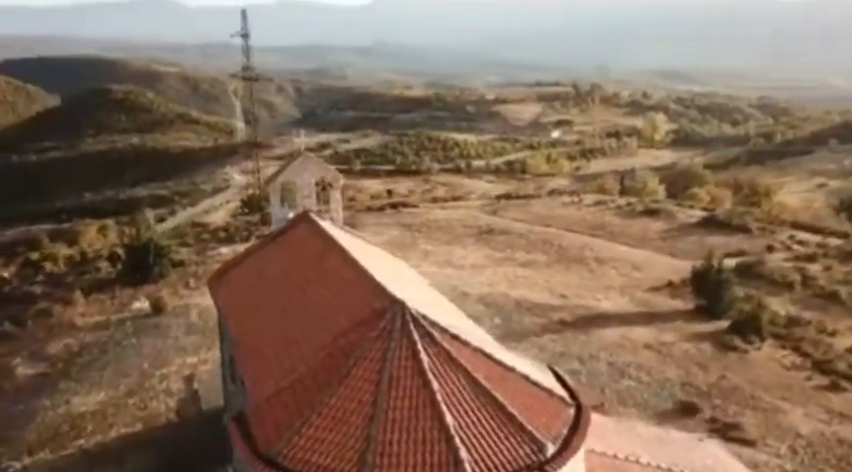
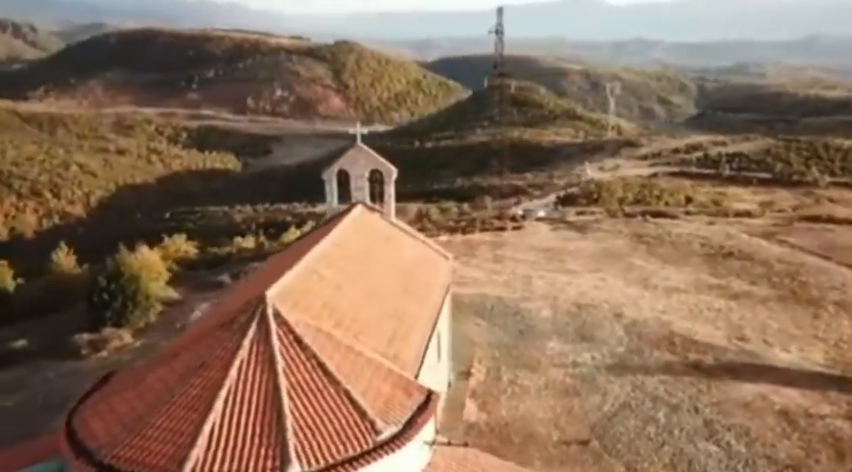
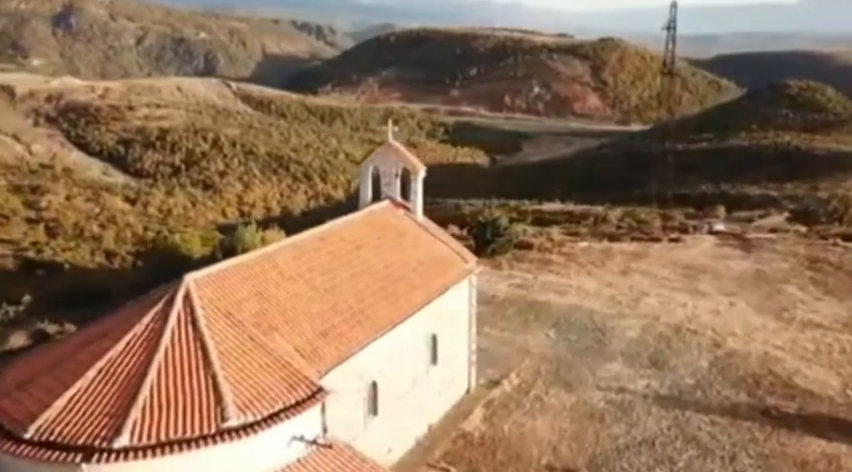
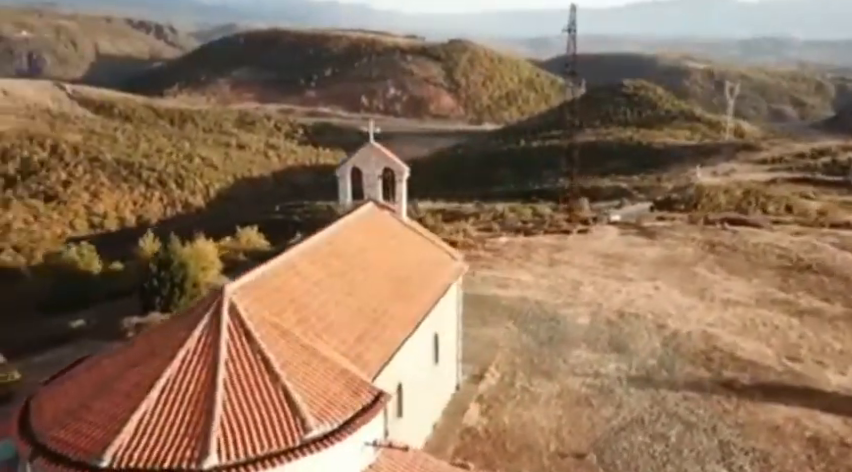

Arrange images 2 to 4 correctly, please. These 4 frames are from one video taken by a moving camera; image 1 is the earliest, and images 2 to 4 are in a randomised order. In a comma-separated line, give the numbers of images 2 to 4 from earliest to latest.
2, 4, 3
